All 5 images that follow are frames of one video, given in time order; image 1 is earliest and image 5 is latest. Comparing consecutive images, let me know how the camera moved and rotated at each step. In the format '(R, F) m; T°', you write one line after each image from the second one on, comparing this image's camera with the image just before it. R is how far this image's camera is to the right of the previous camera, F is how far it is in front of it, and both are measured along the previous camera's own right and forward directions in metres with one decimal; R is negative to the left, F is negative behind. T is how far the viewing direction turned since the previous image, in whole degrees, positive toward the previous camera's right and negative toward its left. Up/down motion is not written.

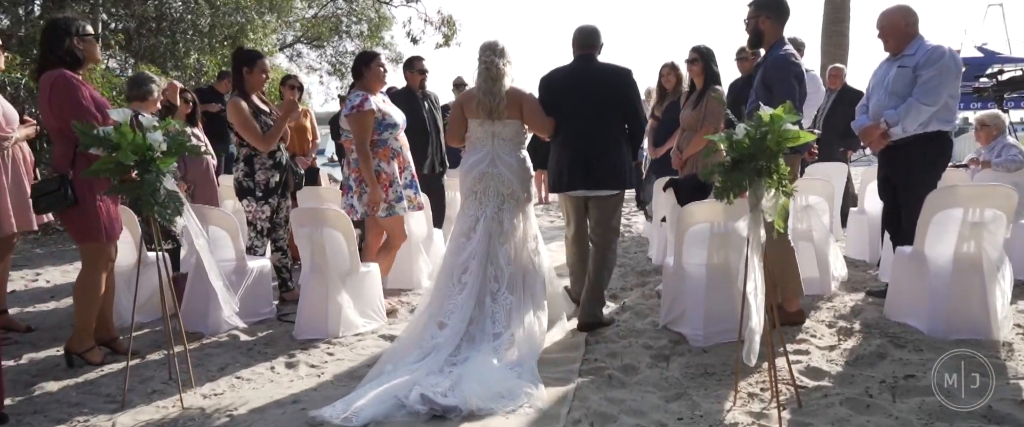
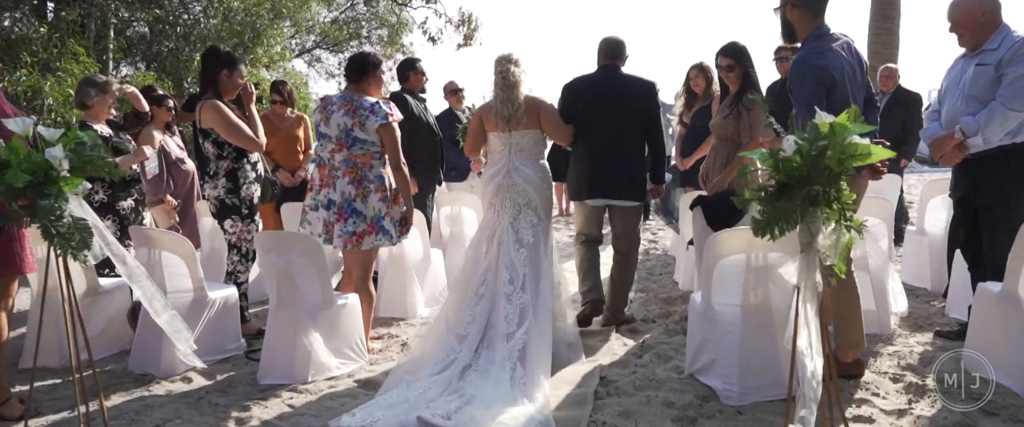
(+0.2, +0.6) m; -2°
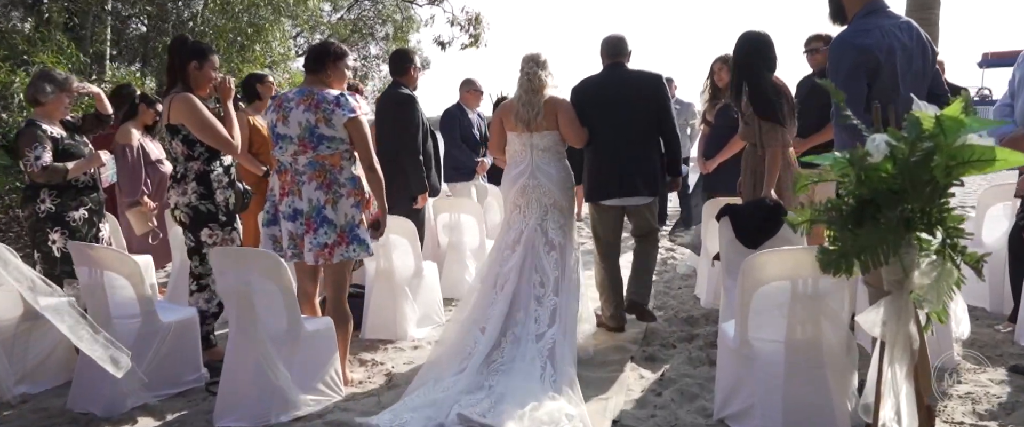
(+0.1, +0.5) m; -1°
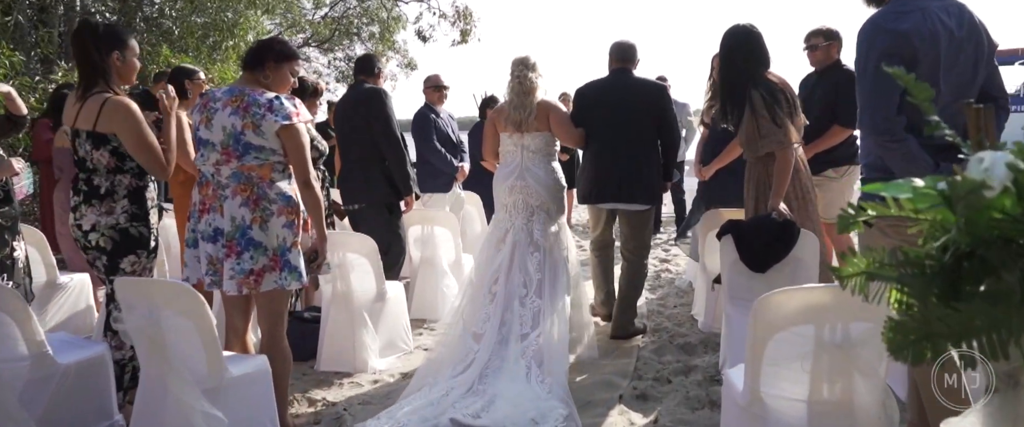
(+0.1, +0.5) m; 0°
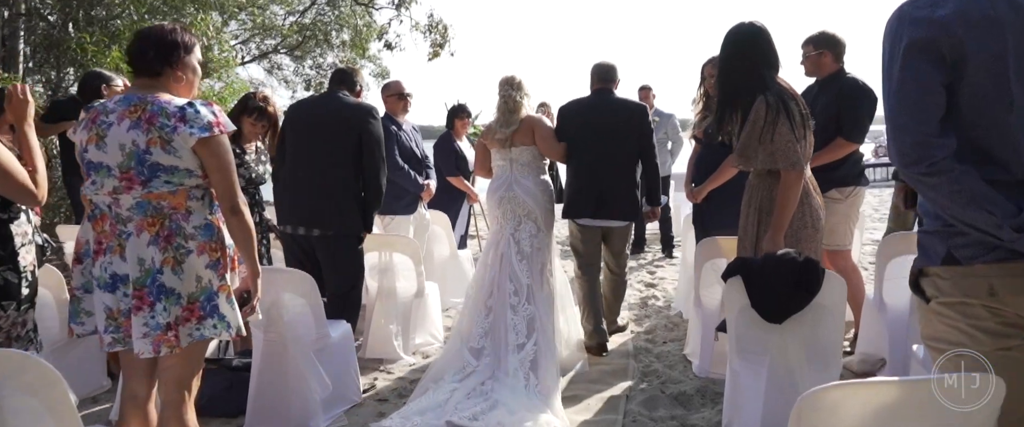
(+0.1, +0.6) m; +2°
